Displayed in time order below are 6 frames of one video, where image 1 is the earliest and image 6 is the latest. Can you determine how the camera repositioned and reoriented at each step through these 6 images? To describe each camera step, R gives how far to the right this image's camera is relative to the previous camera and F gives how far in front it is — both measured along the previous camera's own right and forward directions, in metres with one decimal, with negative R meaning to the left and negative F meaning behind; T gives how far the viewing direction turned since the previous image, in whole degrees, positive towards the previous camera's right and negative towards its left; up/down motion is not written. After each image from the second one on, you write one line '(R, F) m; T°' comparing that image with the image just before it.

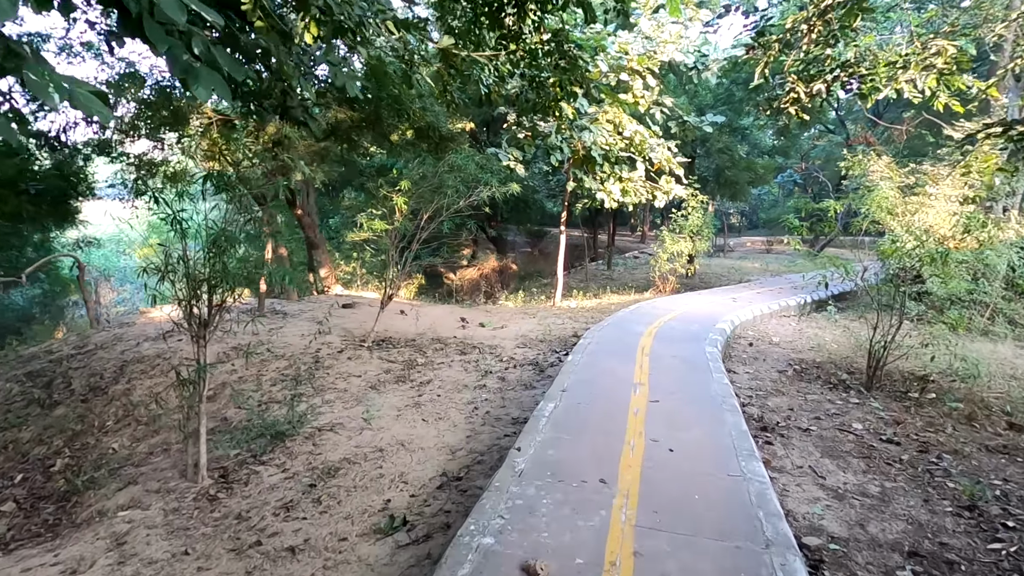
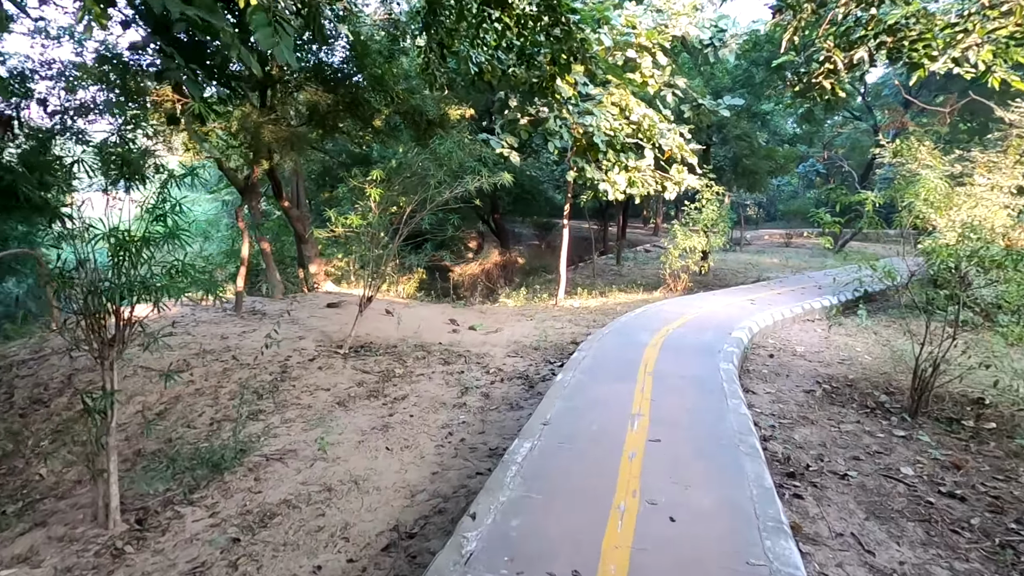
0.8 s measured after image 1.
(+0.2, +0.7) m; -1°
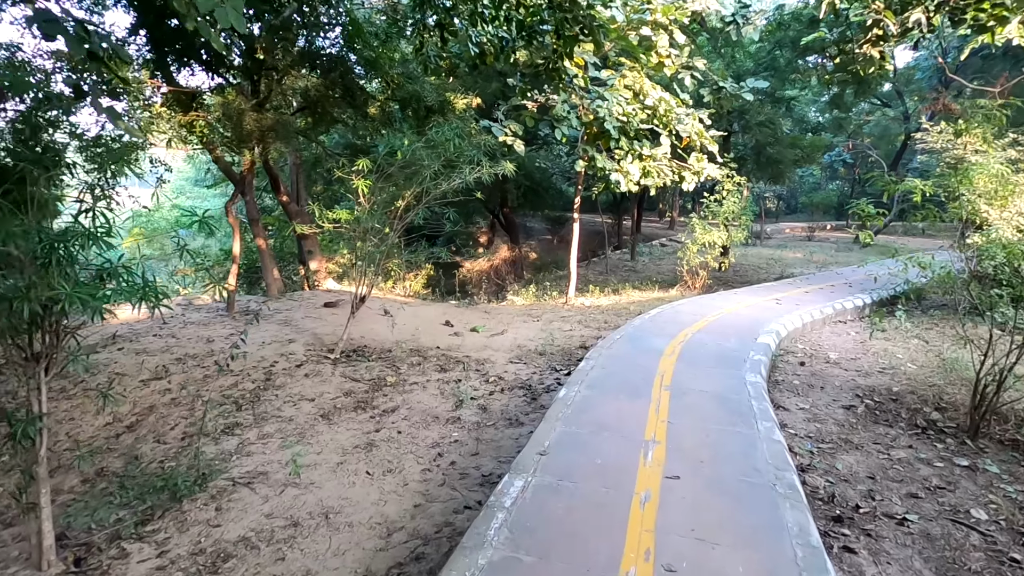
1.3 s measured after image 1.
(+0.1, +0.5) m; -2°
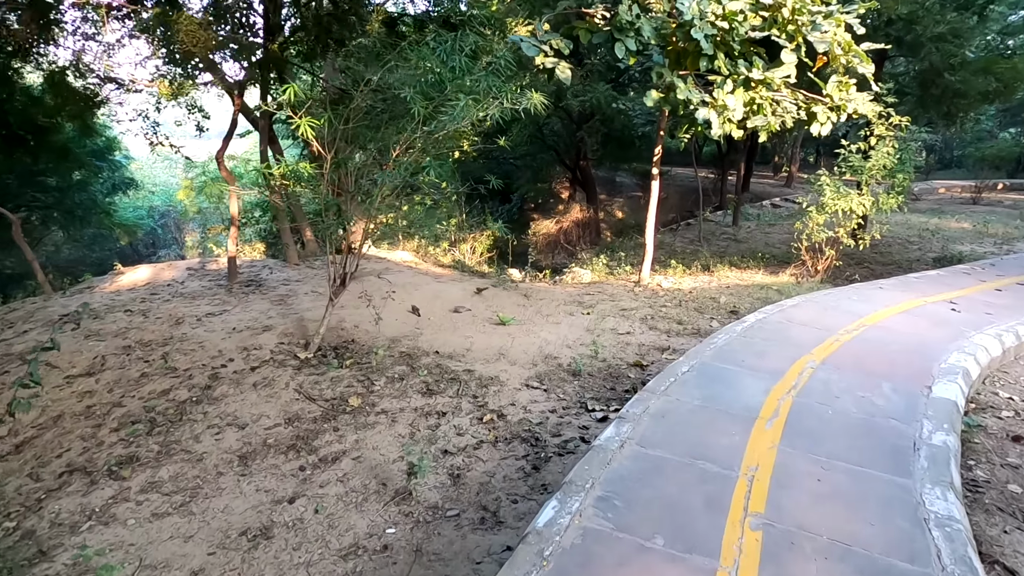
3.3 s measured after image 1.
(+0.5, +1.7) m; -10°
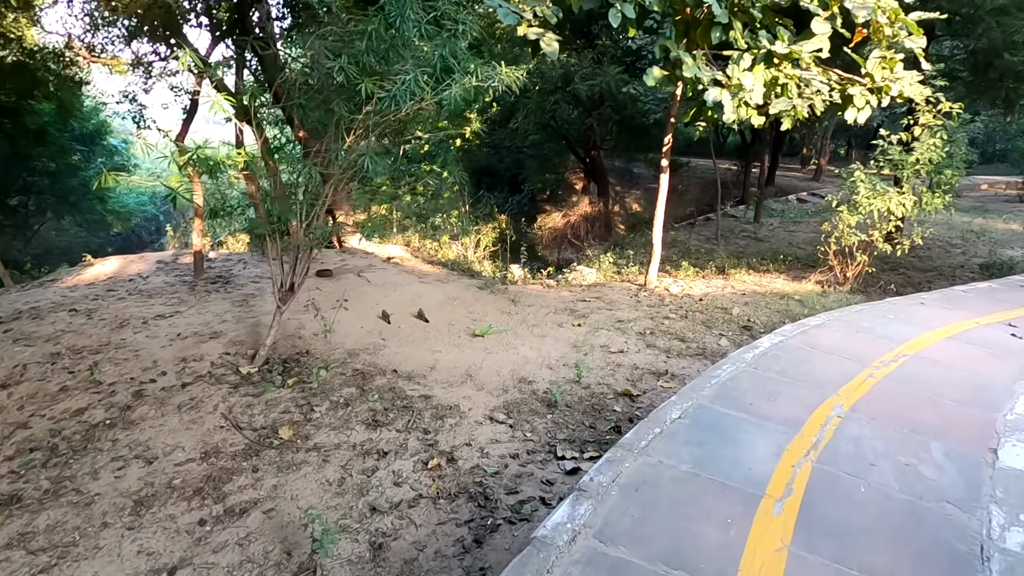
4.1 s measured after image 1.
(+0.3, +0.6) m; -2°
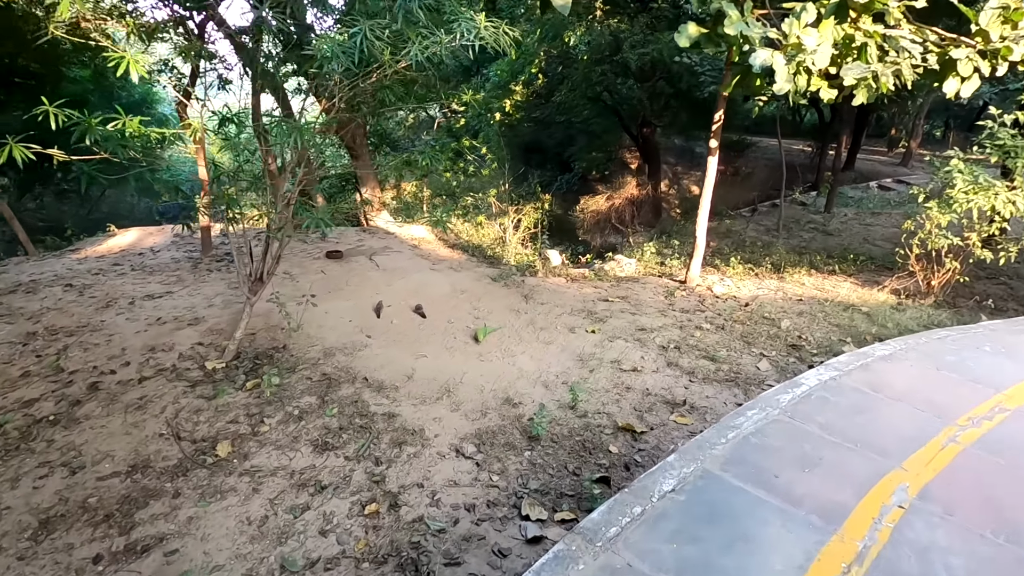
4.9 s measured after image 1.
(+0.4, +0.6) m; -6°
